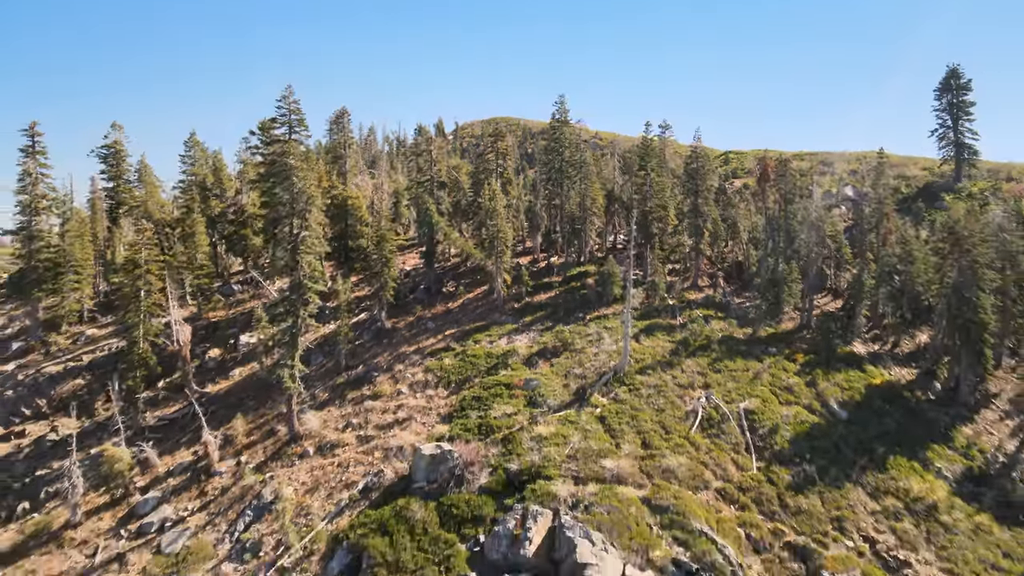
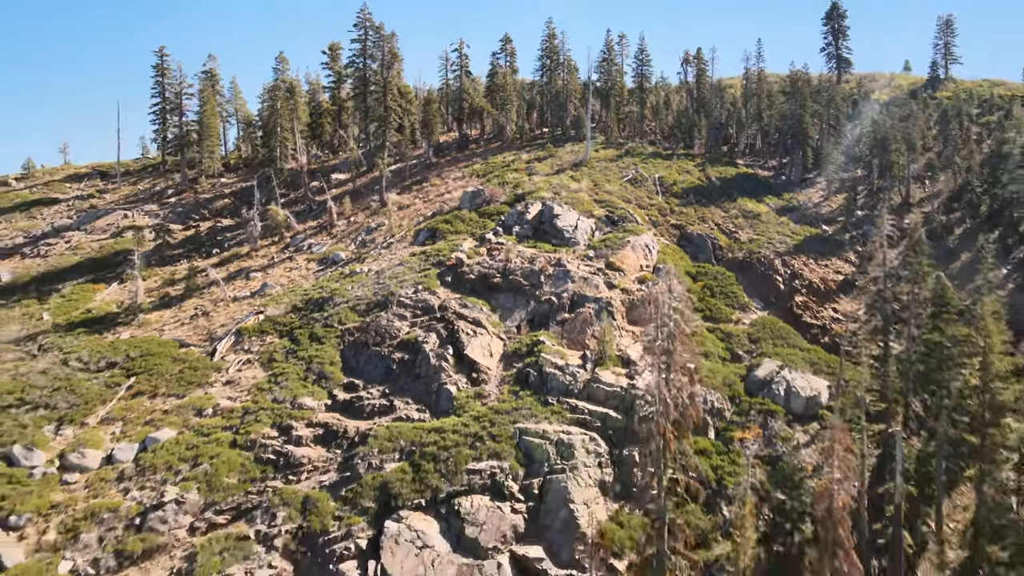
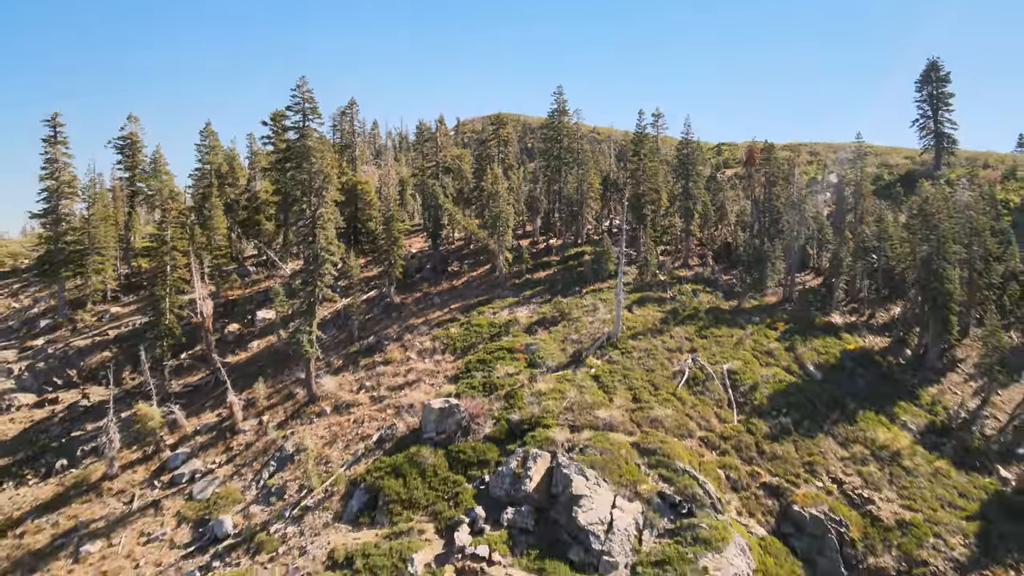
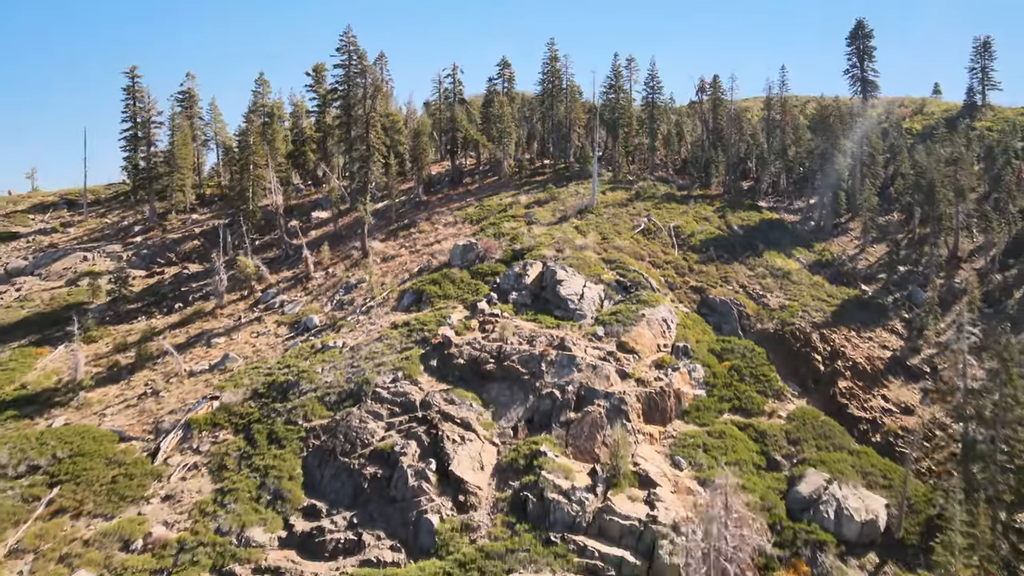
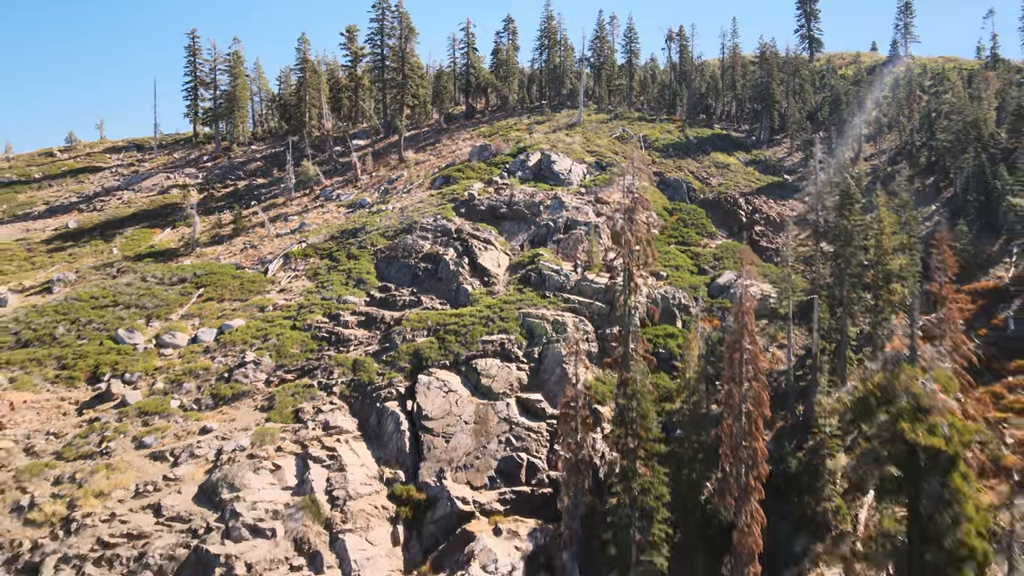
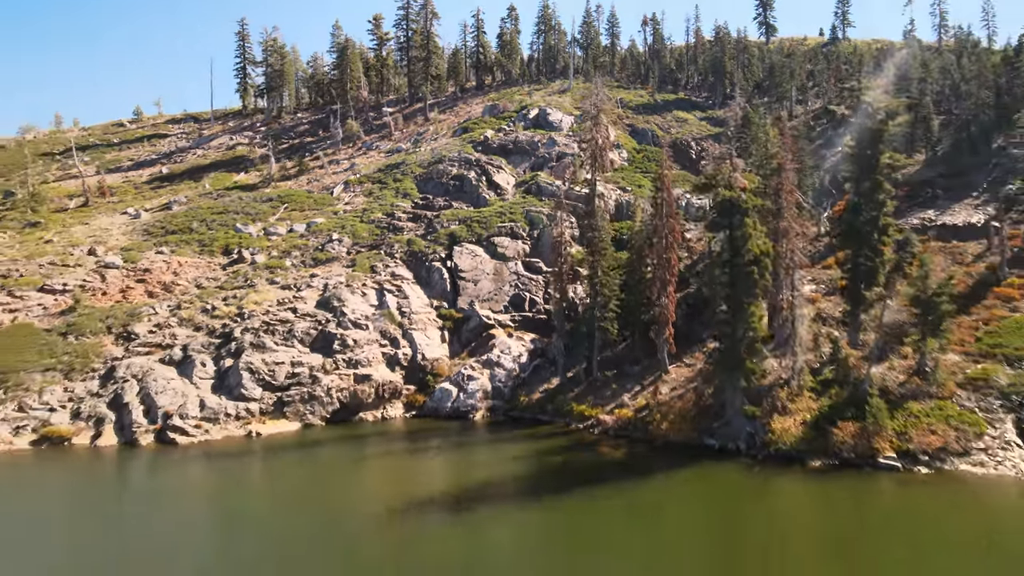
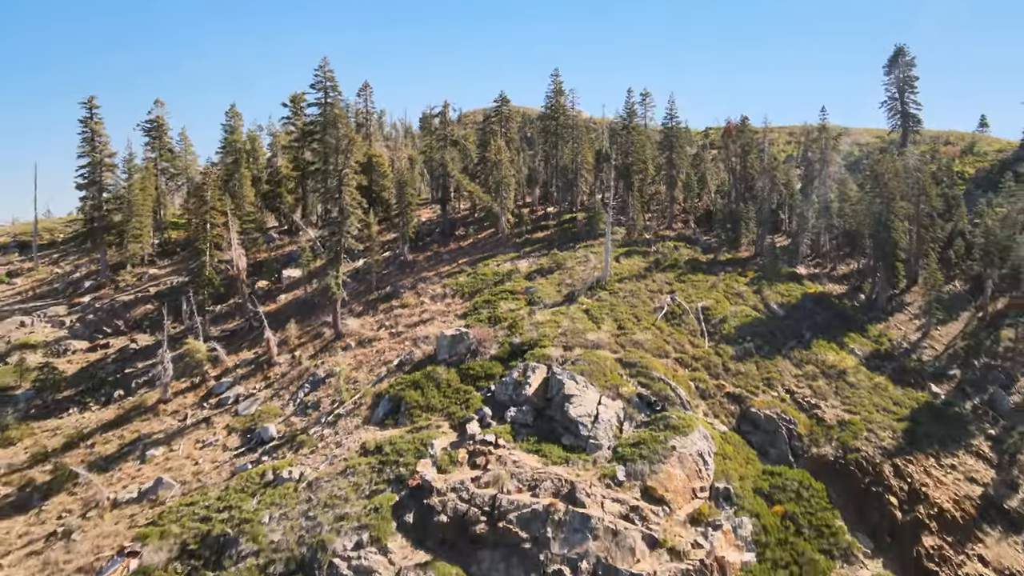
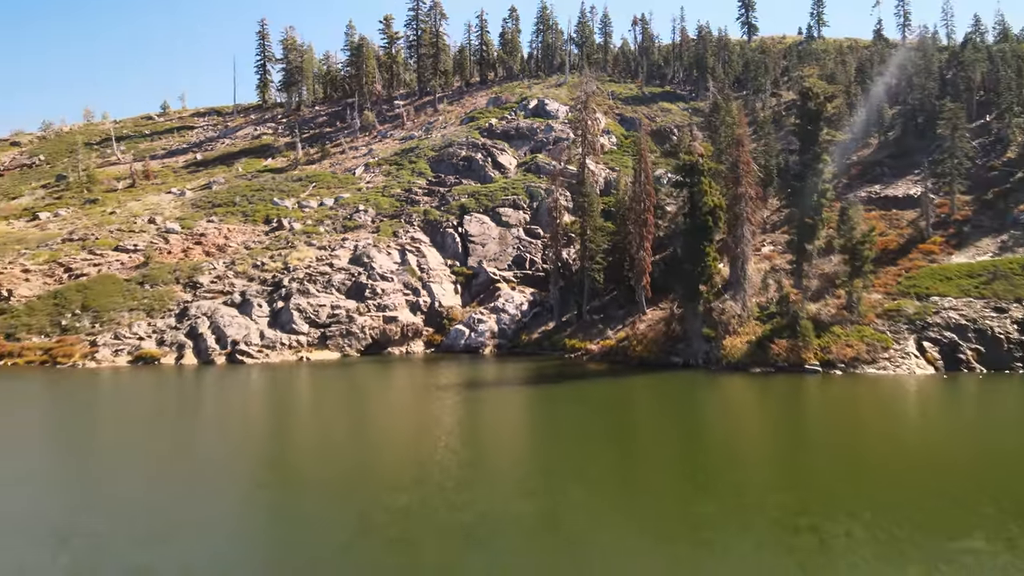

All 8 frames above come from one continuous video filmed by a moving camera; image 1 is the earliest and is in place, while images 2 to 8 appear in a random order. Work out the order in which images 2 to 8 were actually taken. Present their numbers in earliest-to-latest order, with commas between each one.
3, 7, 4, 2, 5, 6, 8
